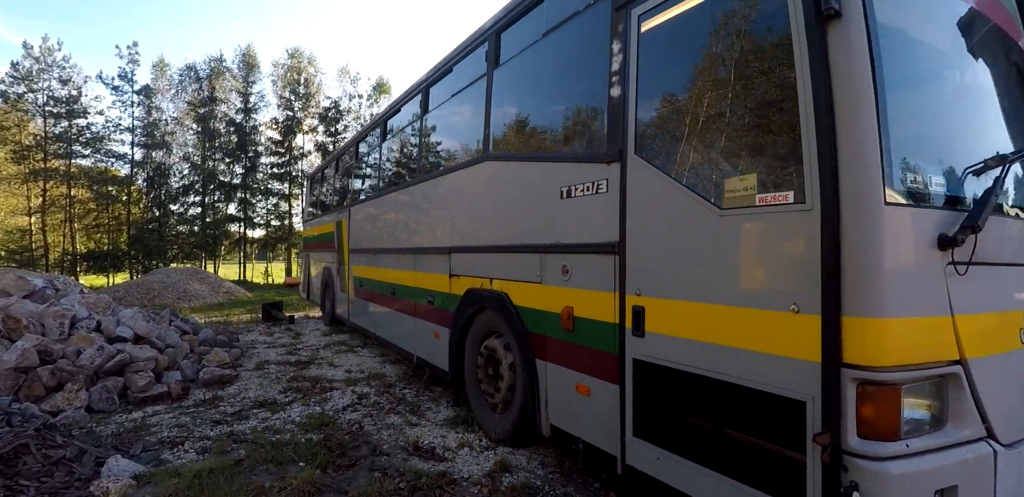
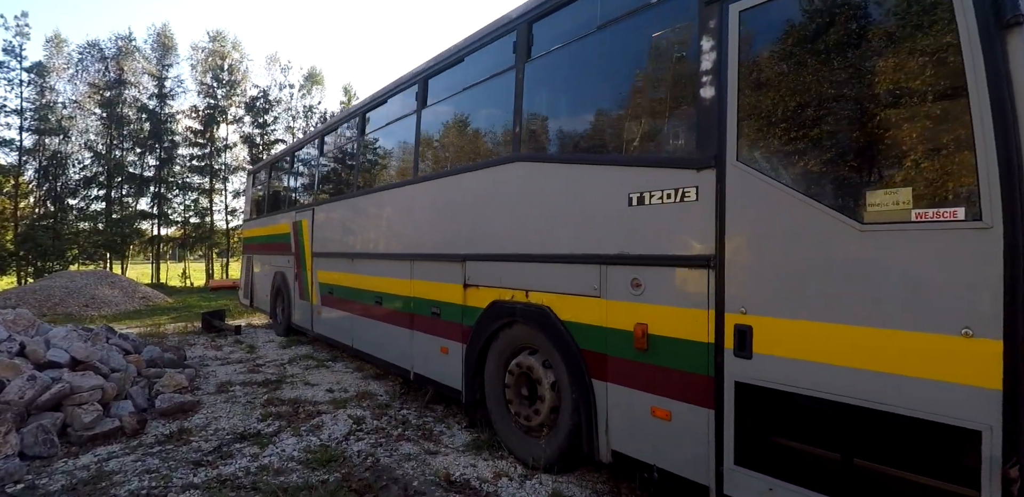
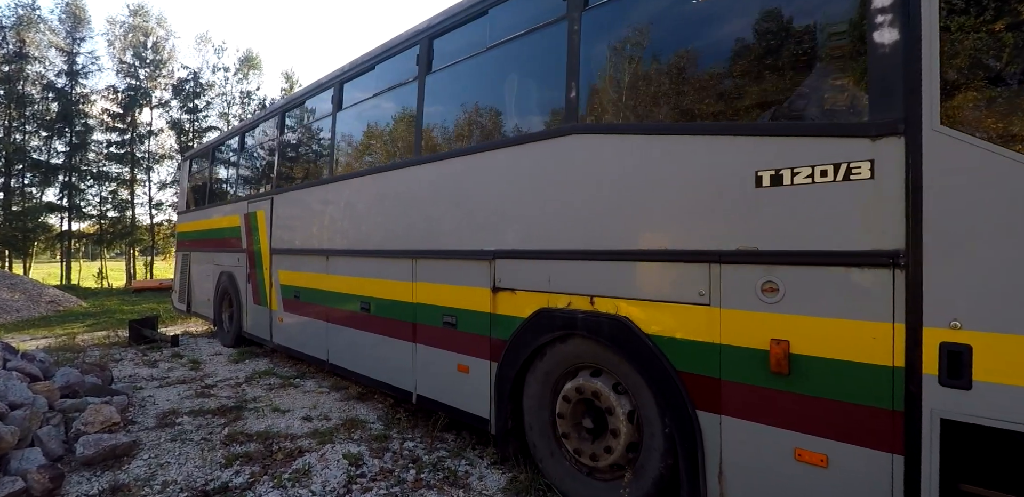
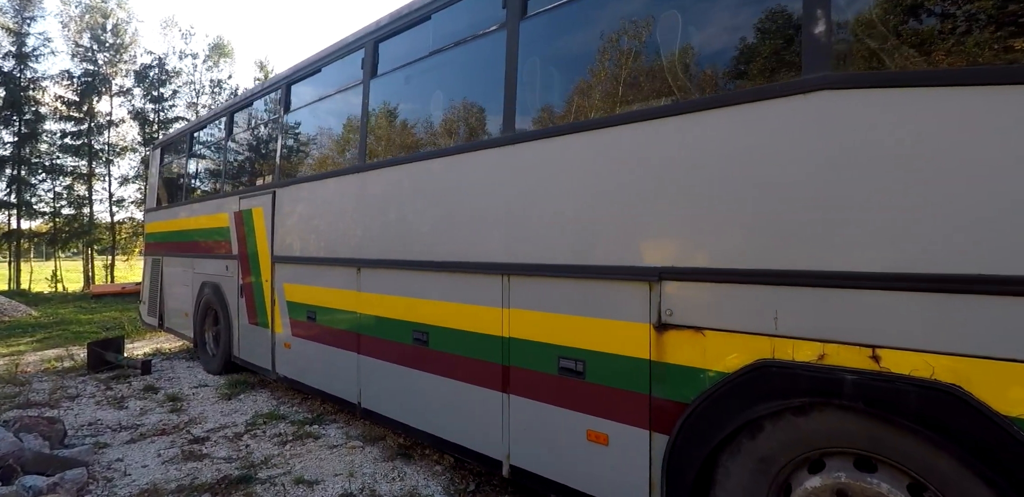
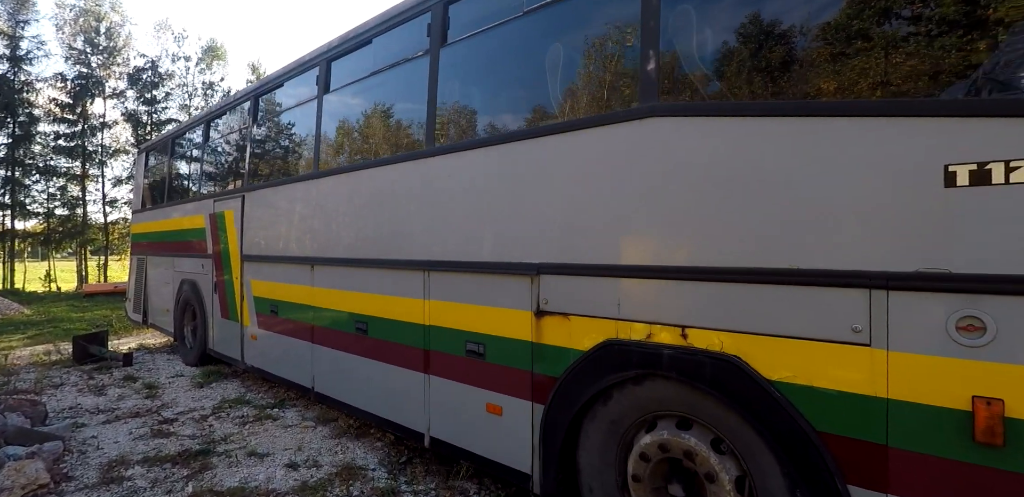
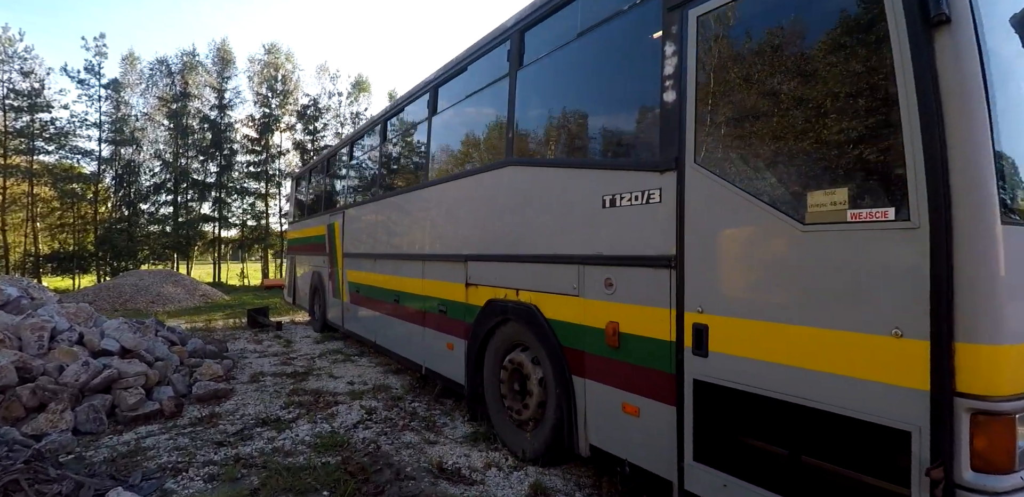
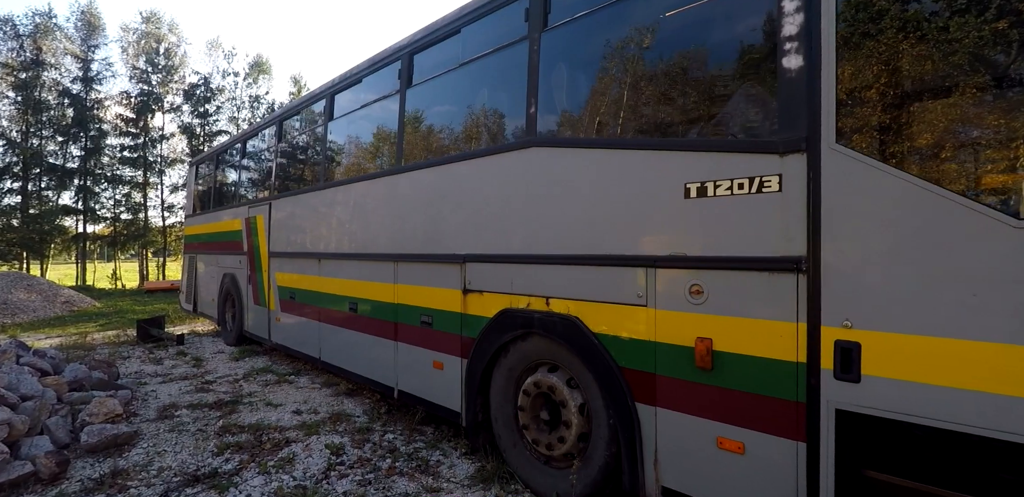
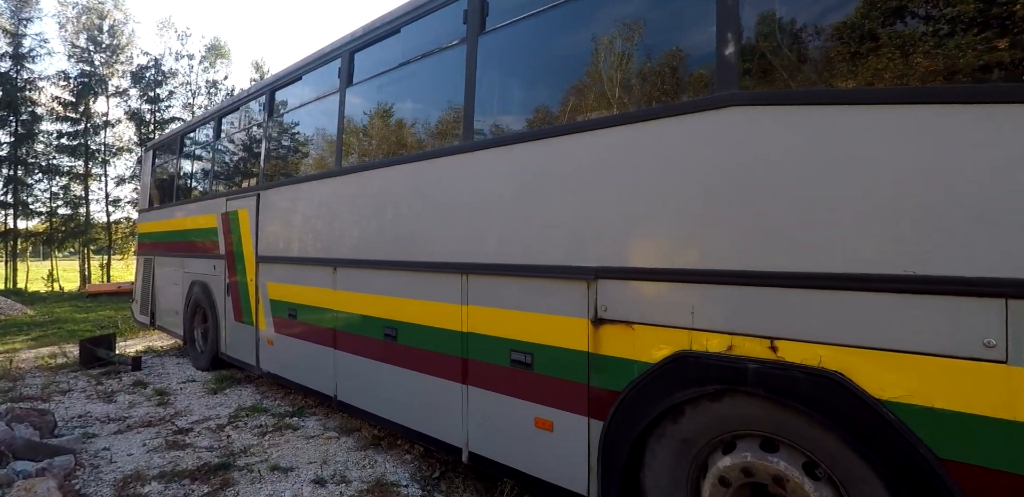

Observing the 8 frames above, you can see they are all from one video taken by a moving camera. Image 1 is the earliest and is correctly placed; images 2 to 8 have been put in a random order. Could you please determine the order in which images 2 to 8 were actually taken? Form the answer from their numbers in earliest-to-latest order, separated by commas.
6, 2, 7, 3, 5, 8, 4
